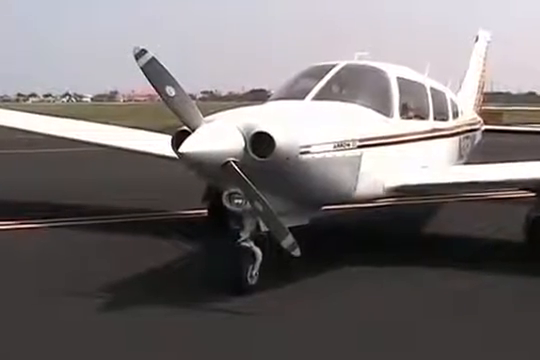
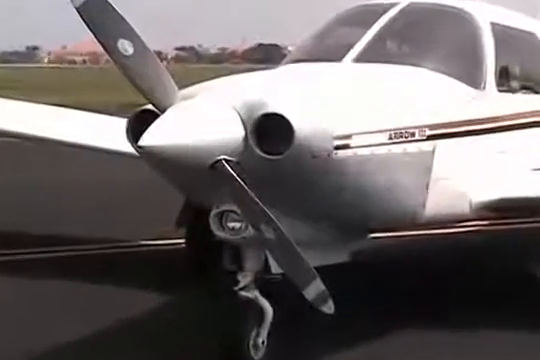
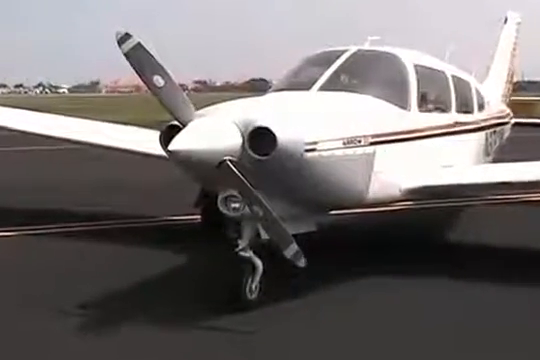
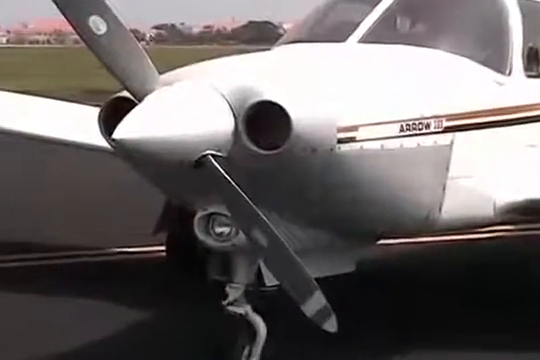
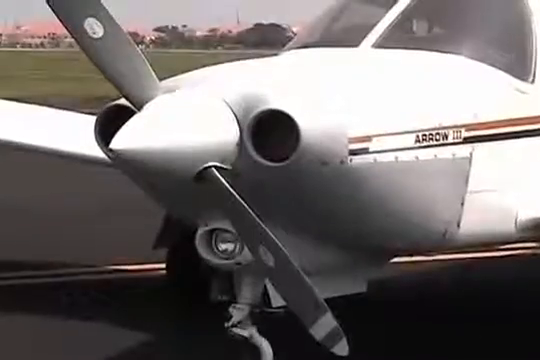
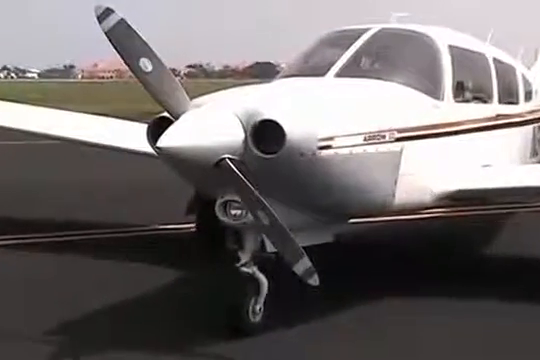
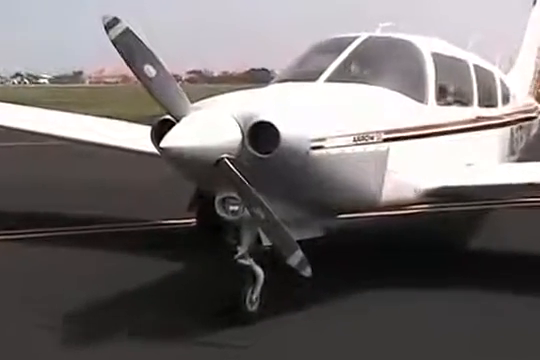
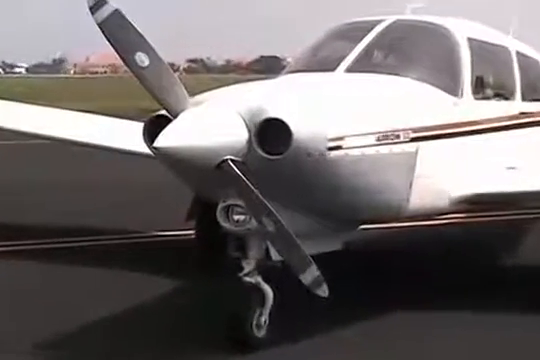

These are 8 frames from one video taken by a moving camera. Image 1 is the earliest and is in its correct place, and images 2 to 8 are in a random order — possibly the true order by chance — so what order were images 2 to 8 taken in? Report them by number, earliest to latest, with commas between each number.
3, 7, 6, 8, 2, 4, 5
